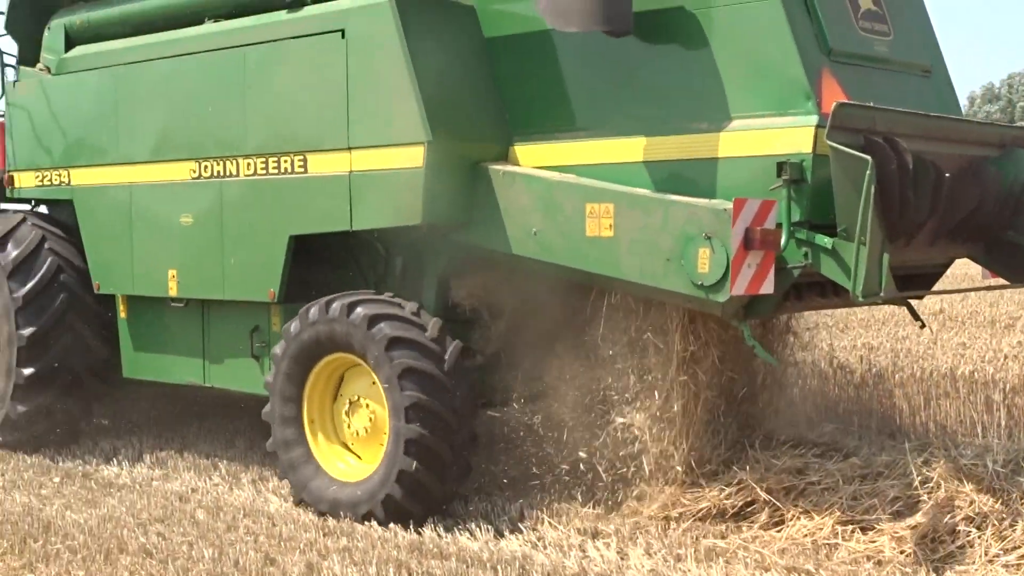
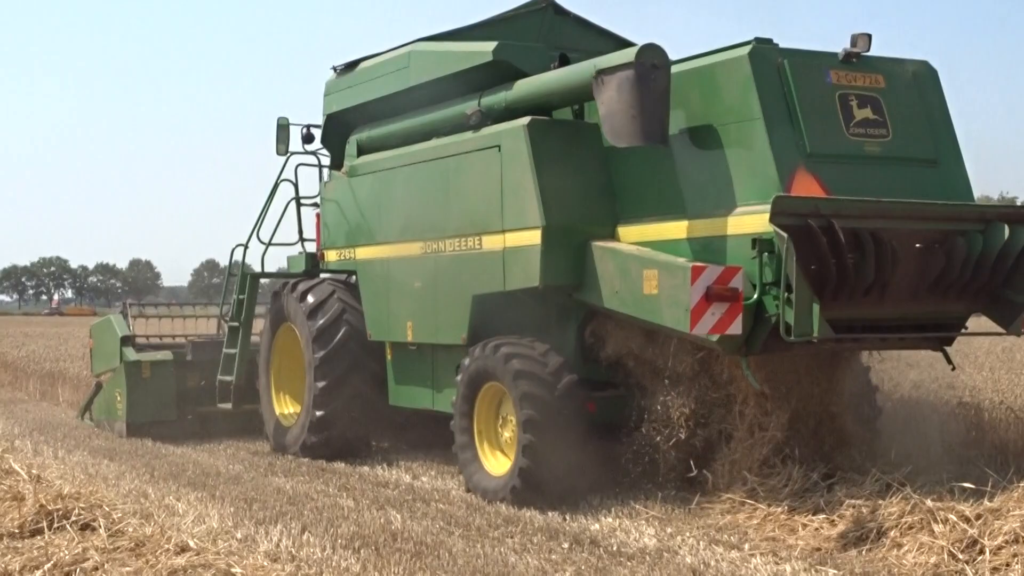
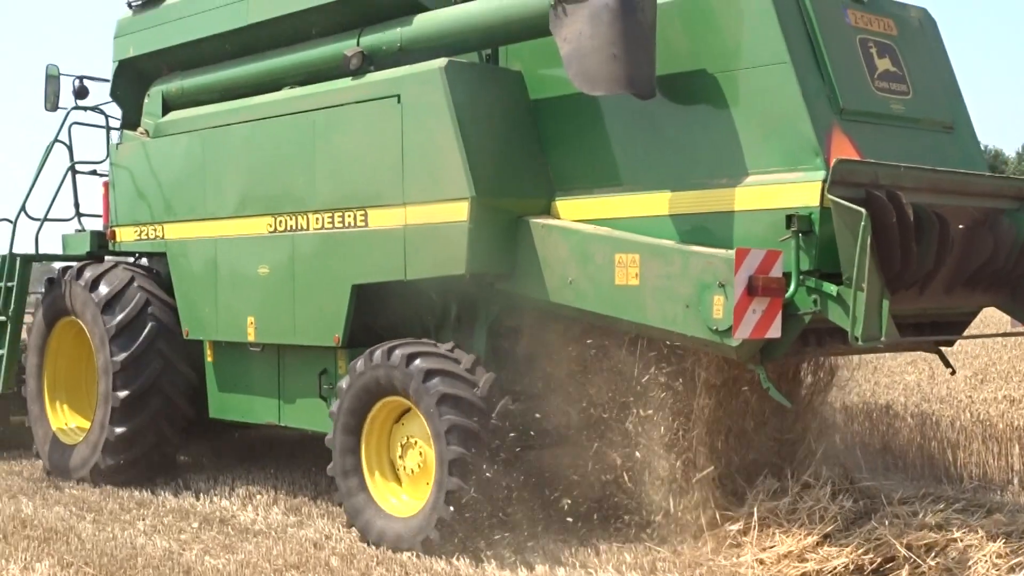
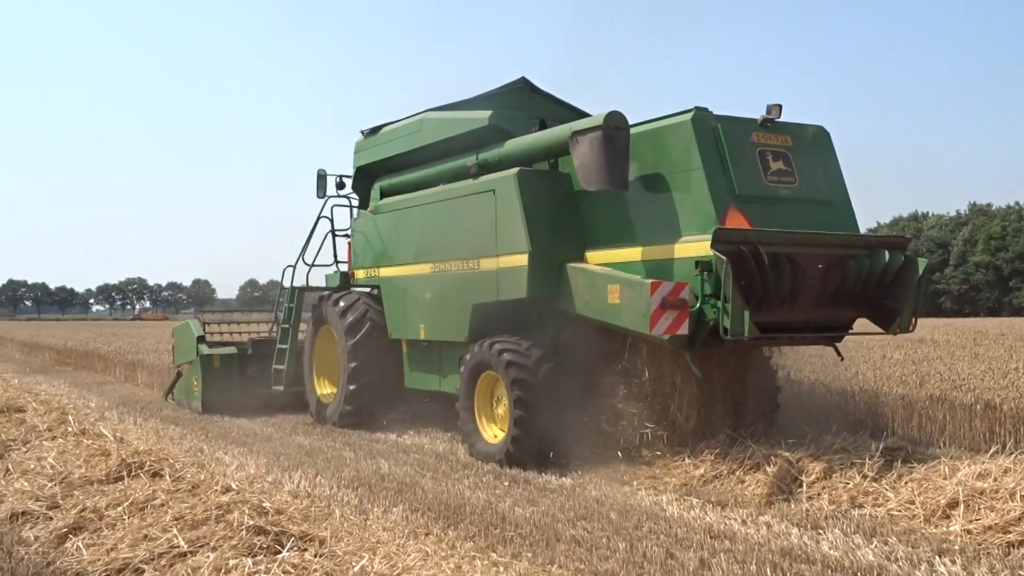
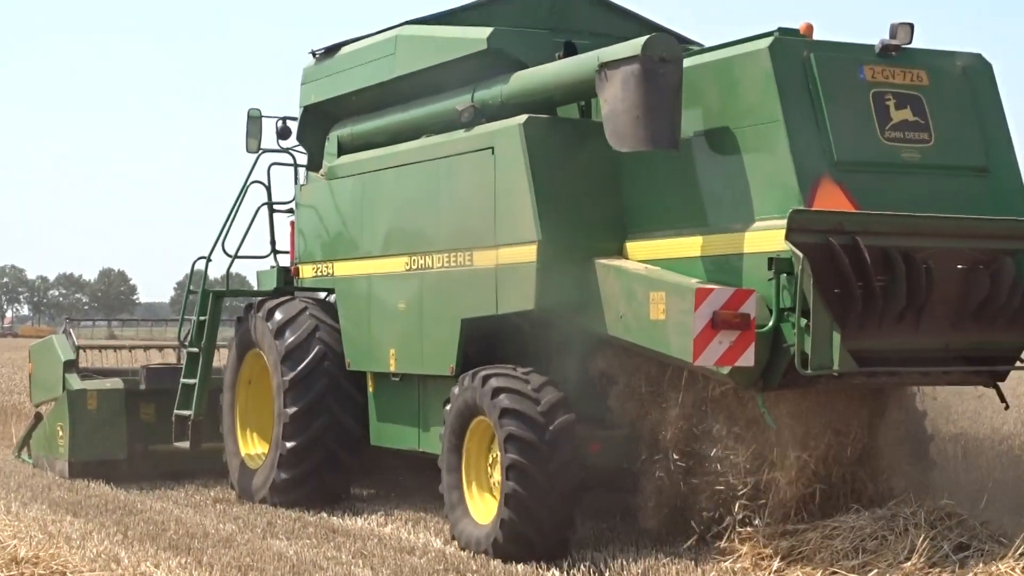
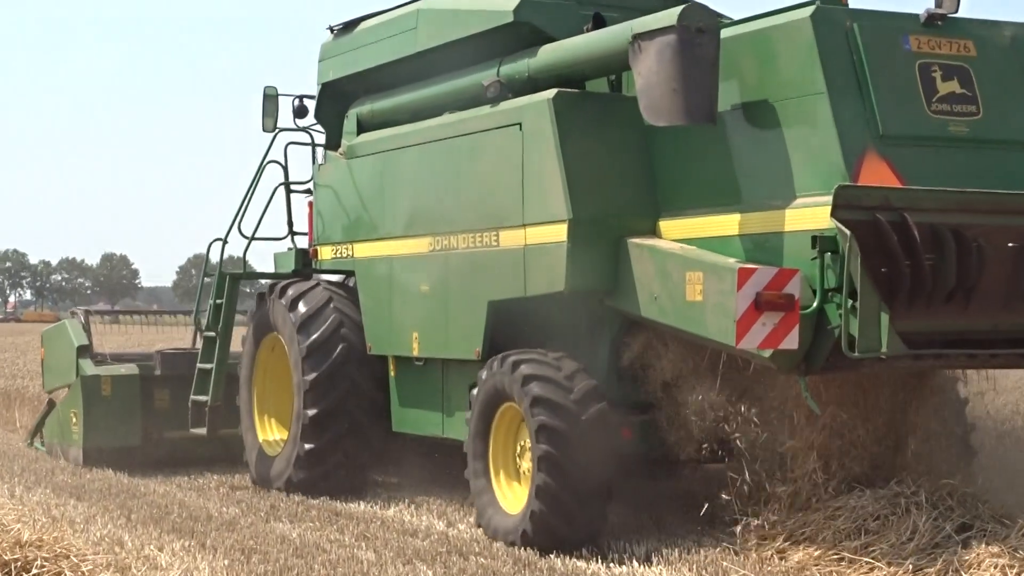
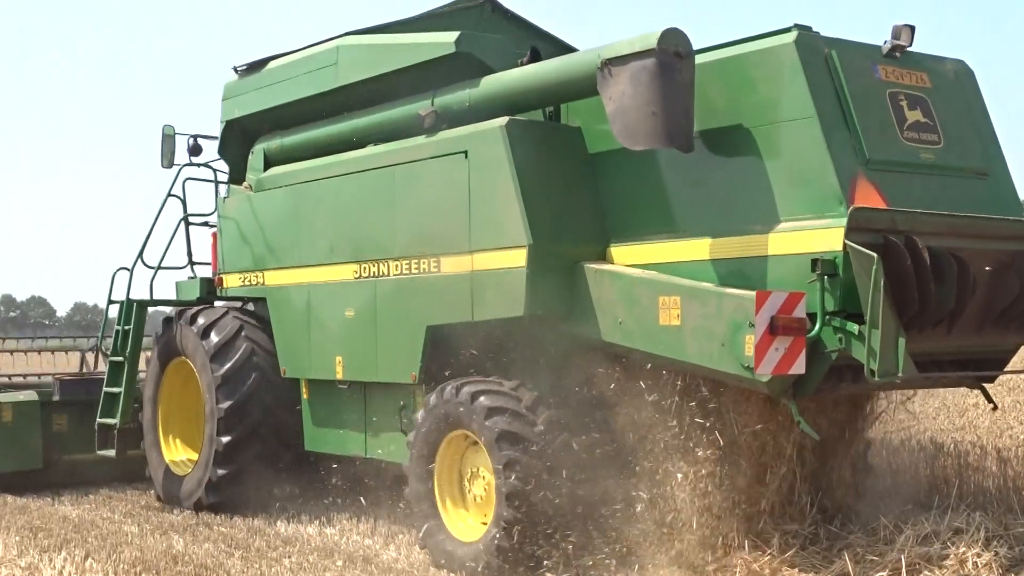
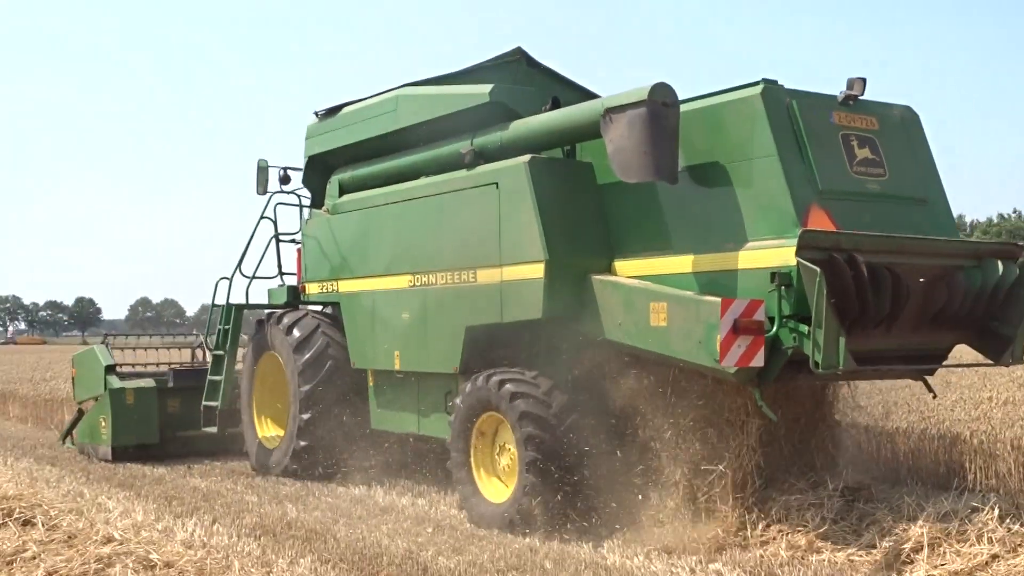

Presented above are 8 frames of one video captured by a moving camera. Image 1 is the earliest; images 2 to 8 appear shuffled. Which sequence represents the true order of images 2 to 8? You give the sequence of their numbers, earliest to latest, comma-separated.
3, 7, 8, 4, 2, 6, 5
